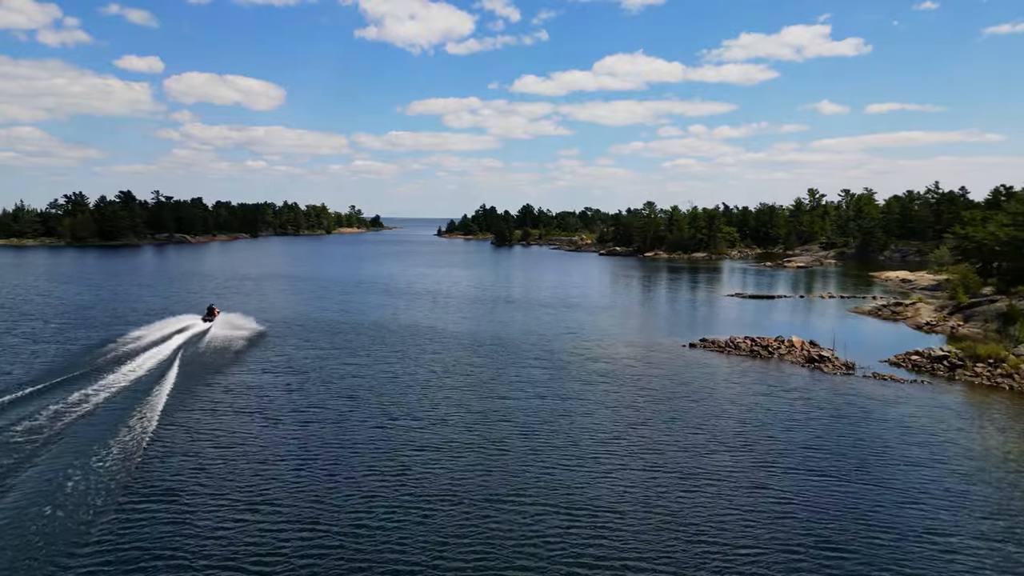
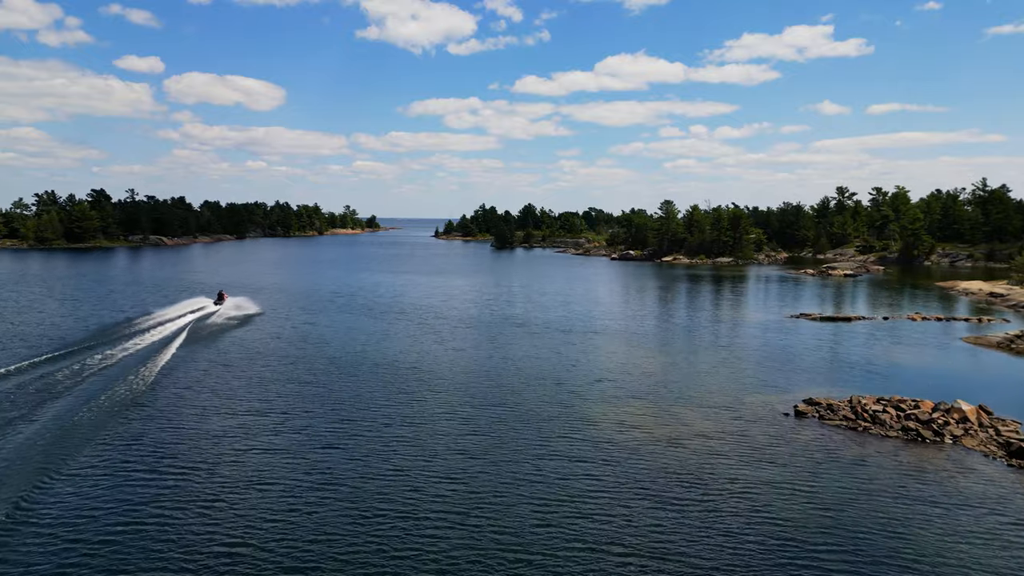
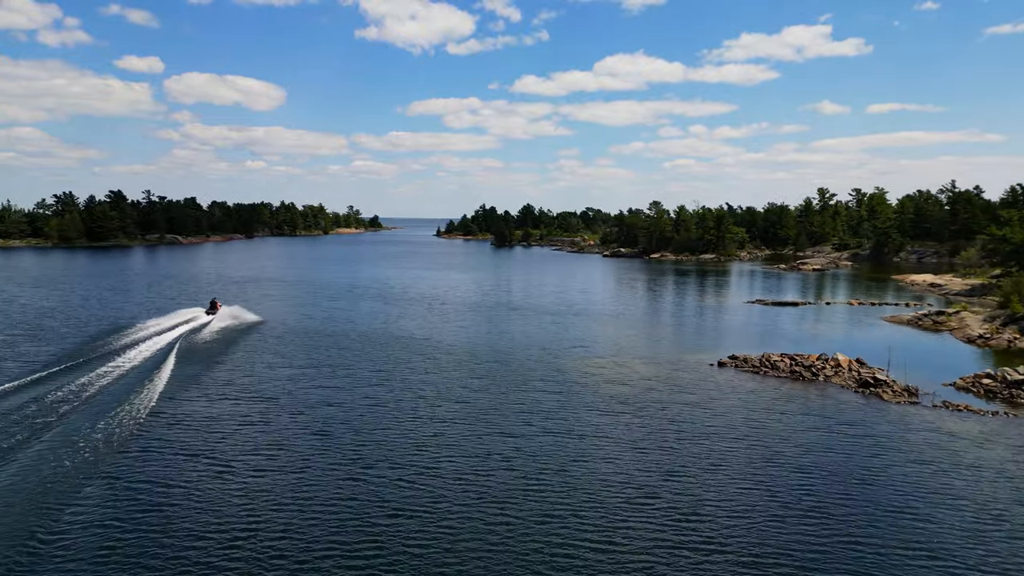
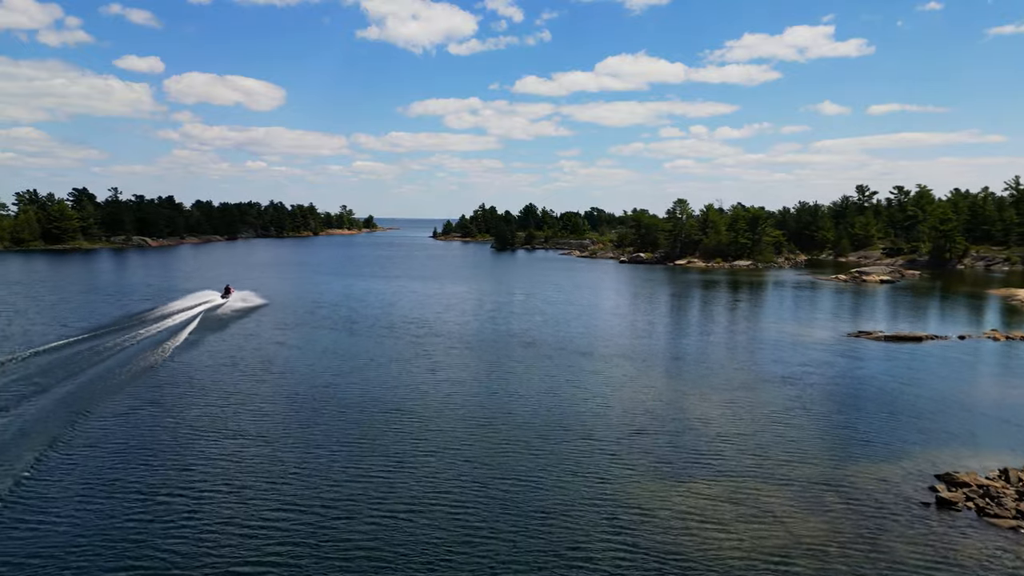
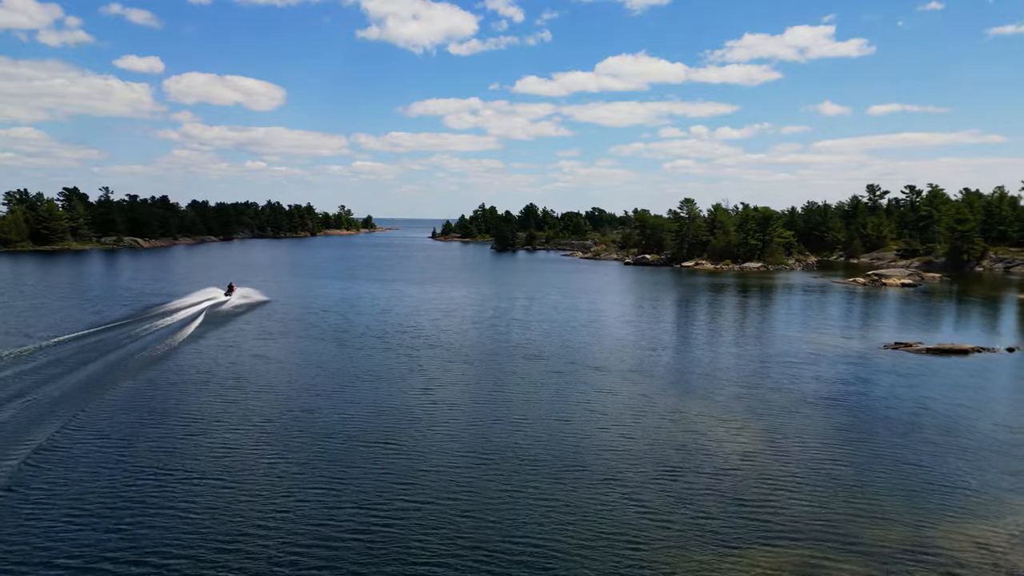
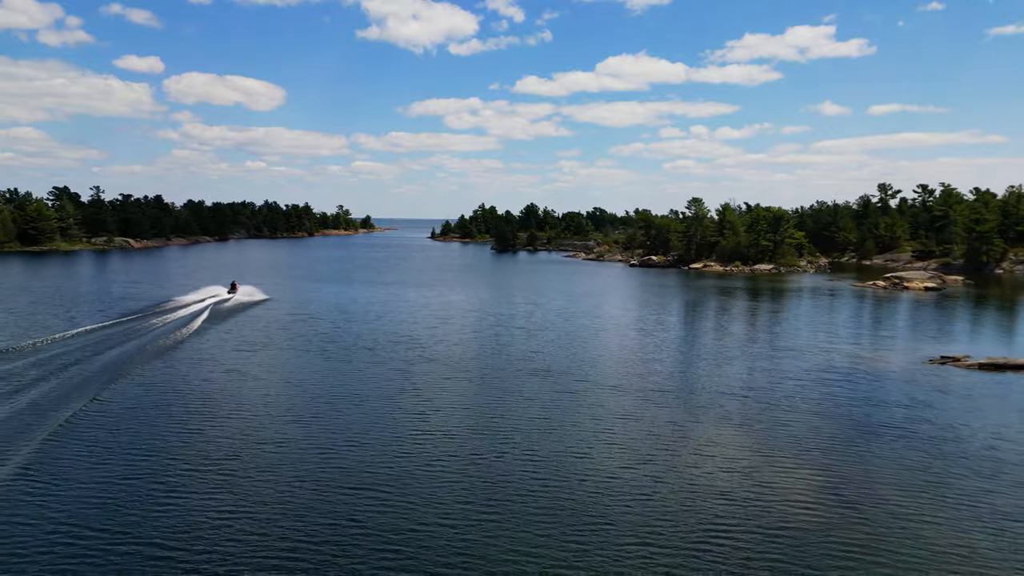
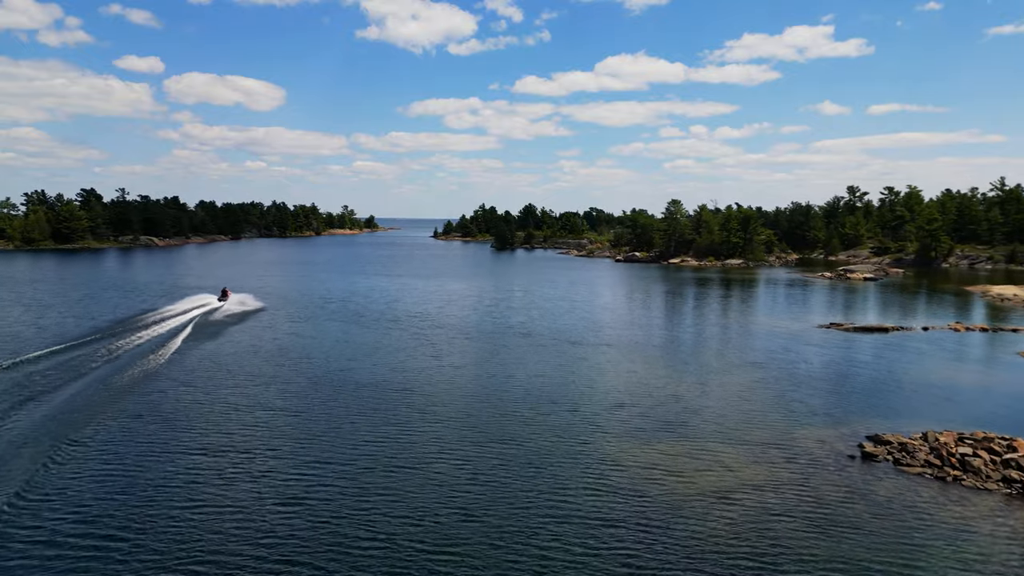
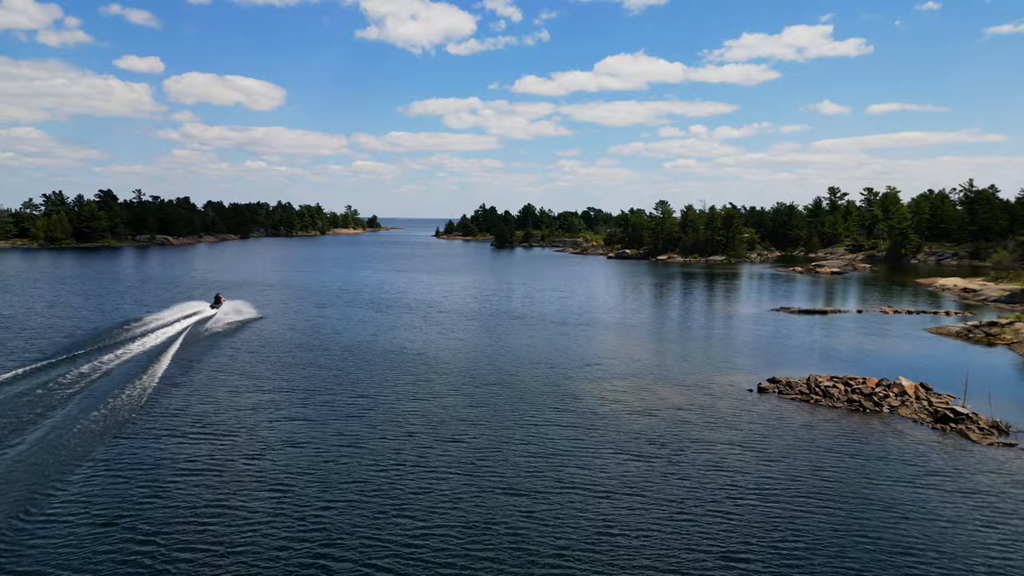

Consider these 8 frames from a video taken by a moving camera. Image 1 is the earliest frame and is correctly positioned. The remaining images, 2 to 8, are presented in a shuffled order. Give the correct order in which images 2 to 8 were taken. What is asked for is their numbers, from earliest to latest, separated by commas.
3, 8, 2, 7, 4, 5, 6
